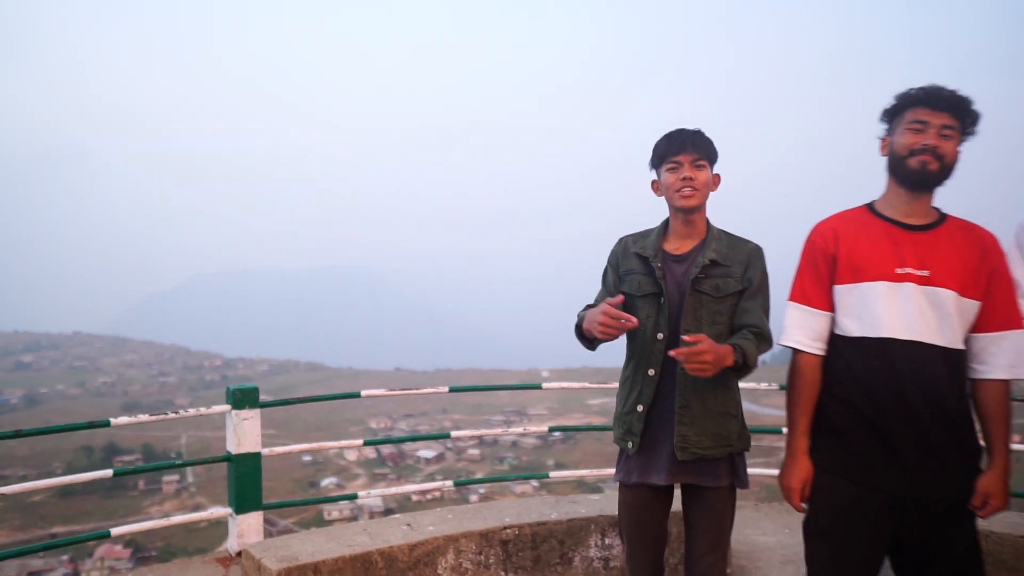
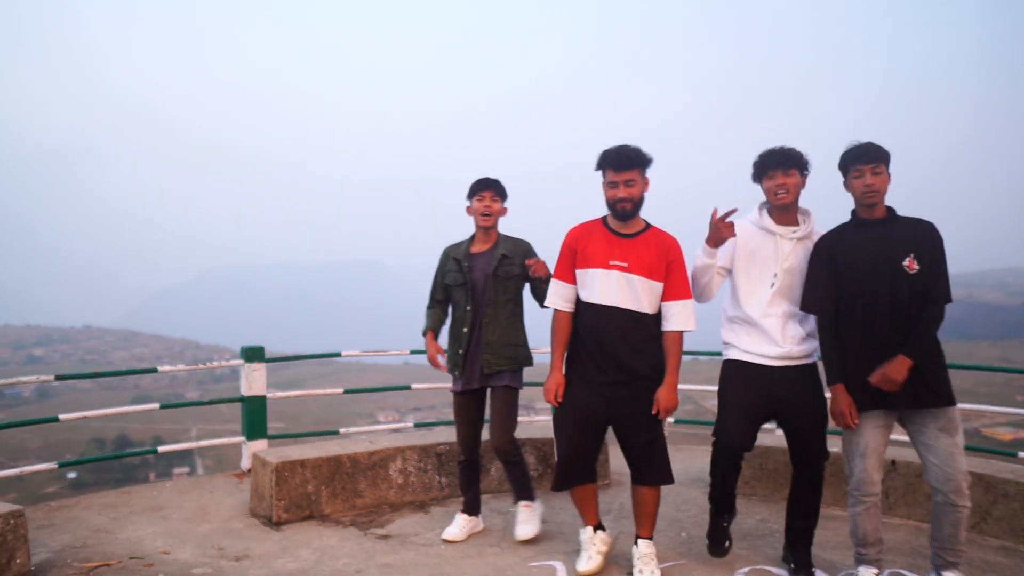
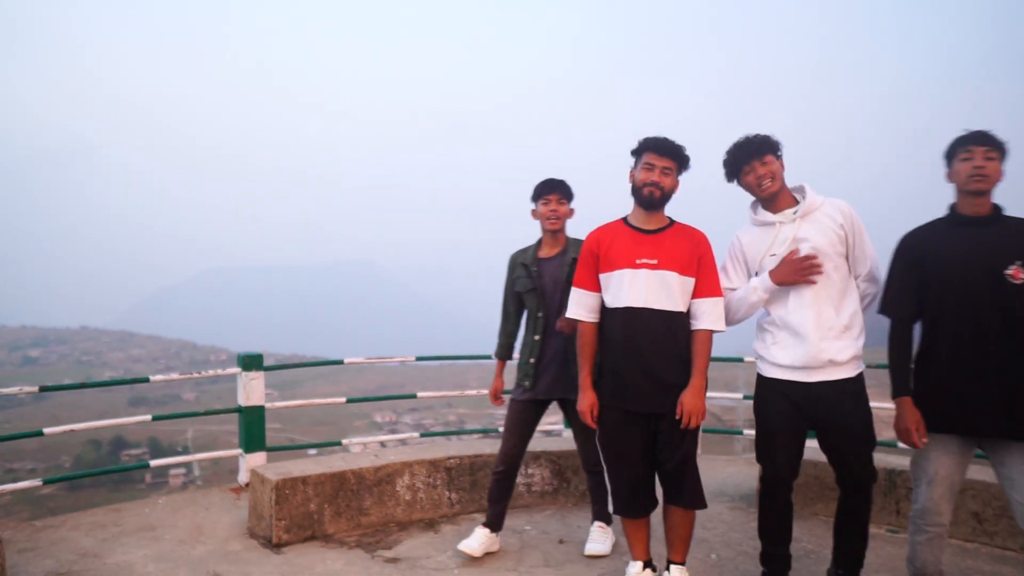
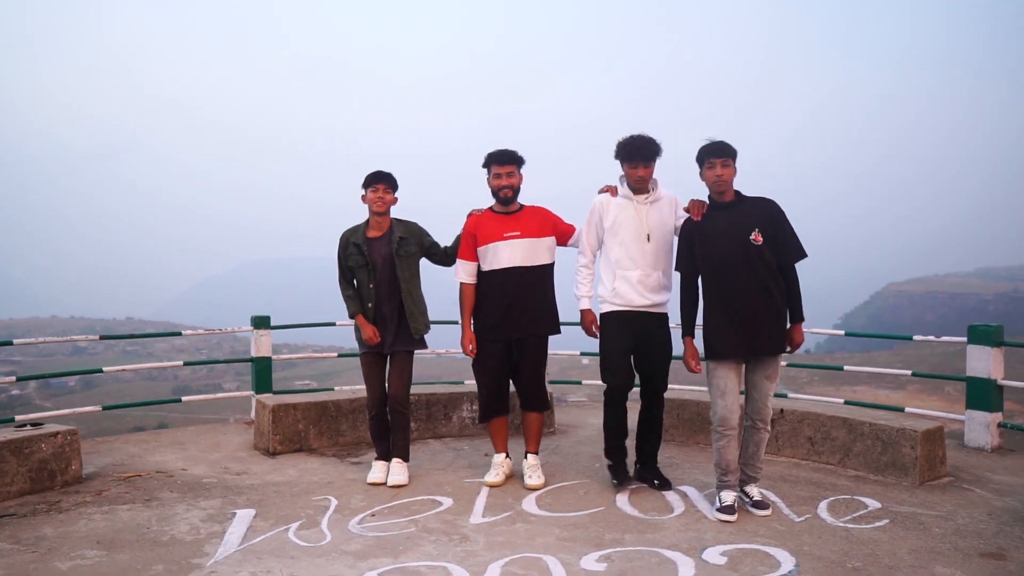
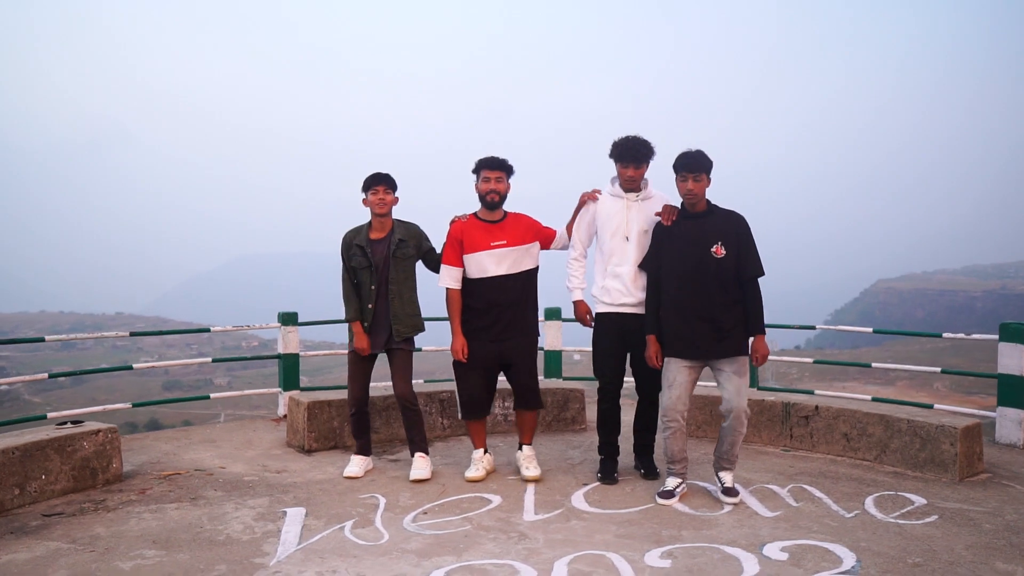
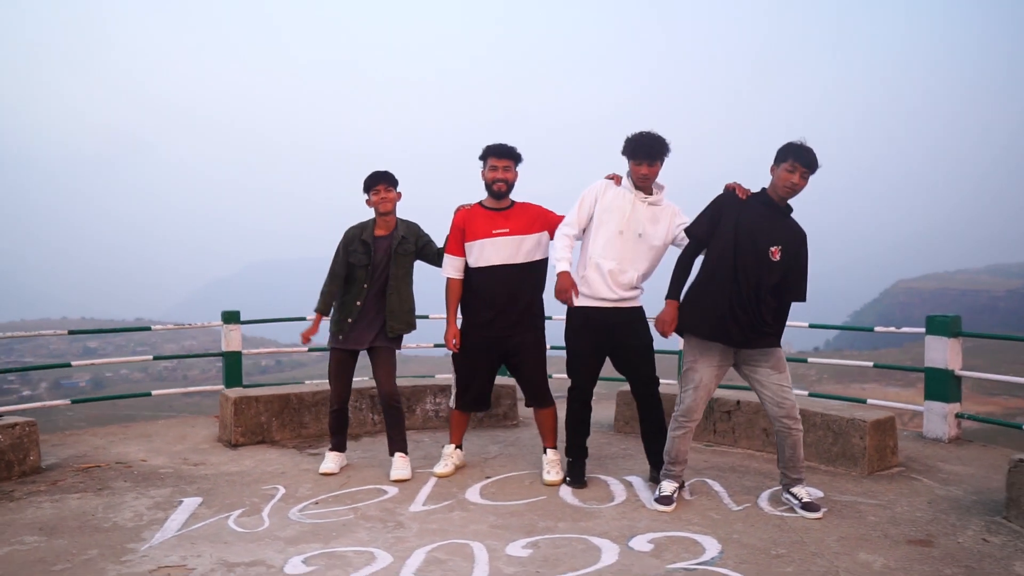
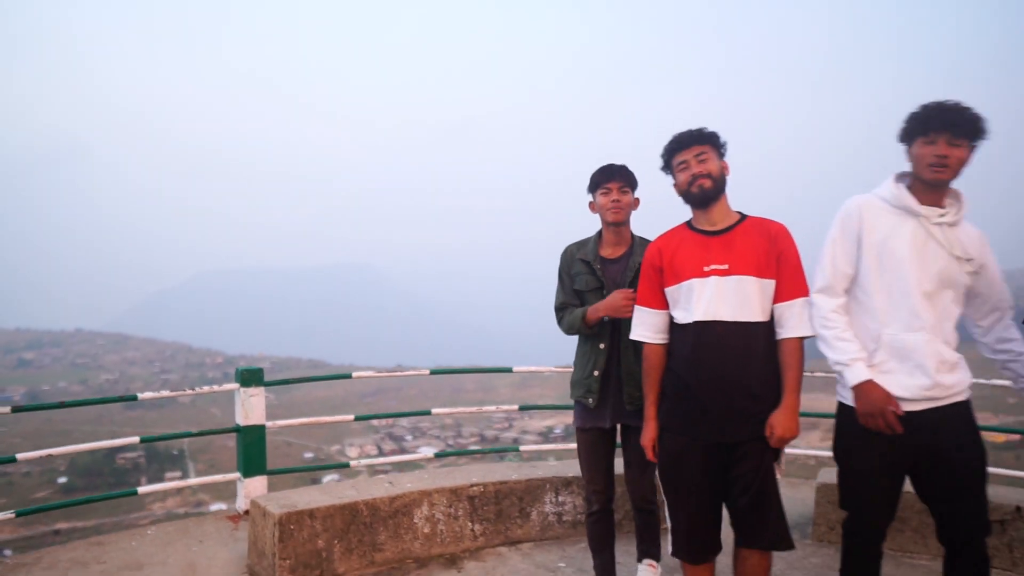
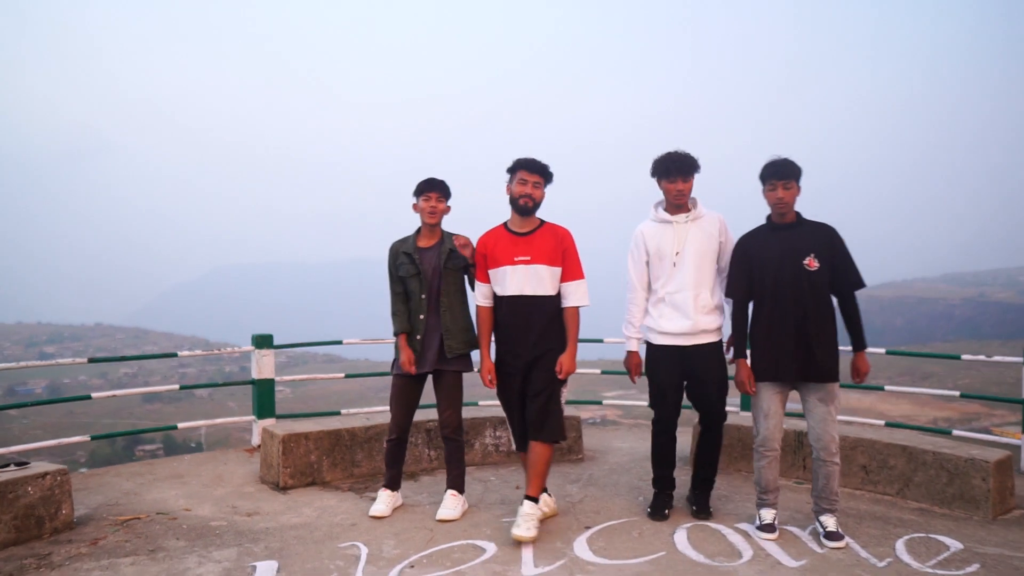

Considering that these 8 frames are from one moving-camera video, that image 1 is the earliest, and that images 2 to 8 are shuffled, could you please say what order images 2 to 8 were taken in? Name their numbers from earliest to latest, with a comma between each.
7, 3, 2, 8, 5, 4, 6
